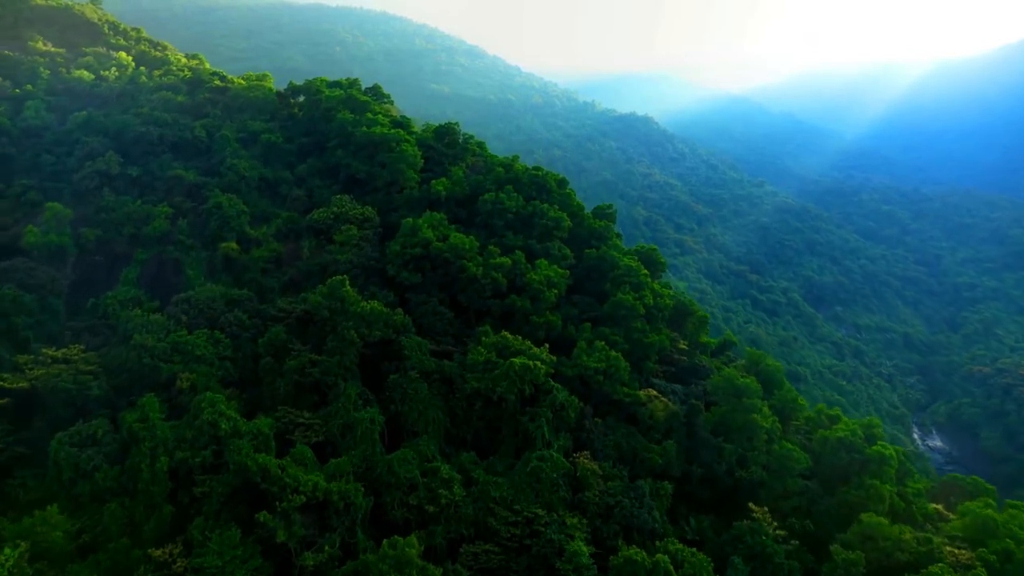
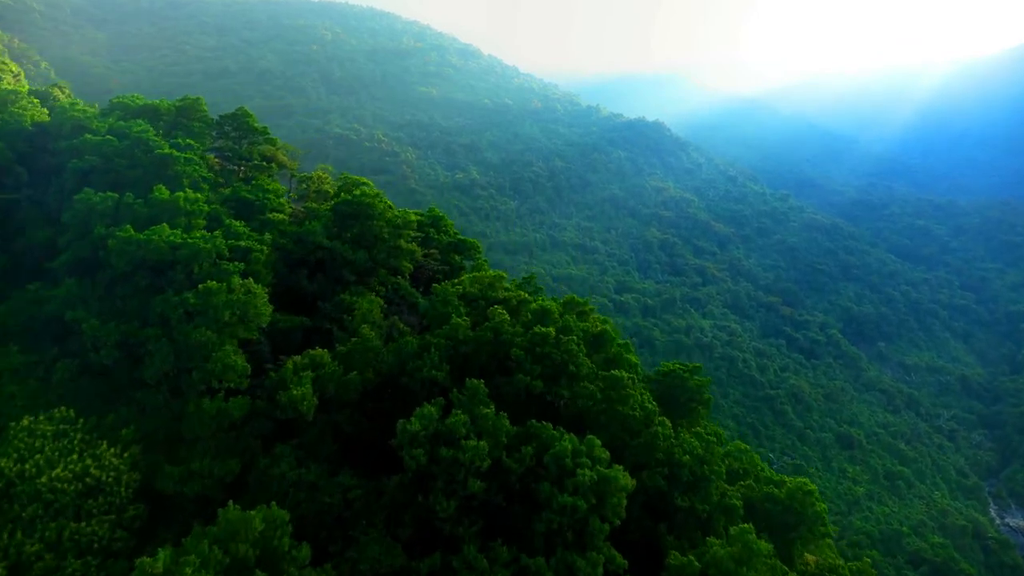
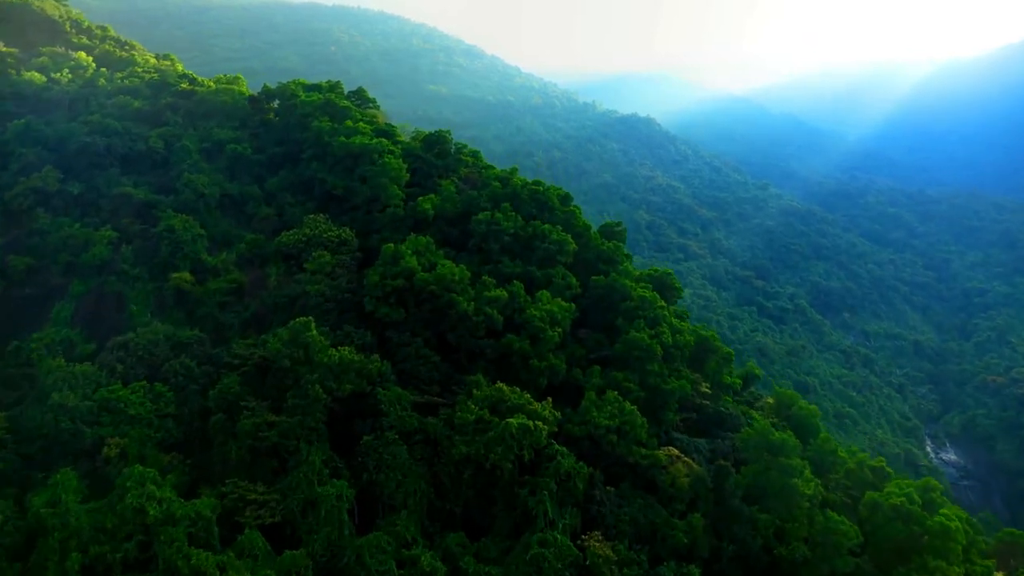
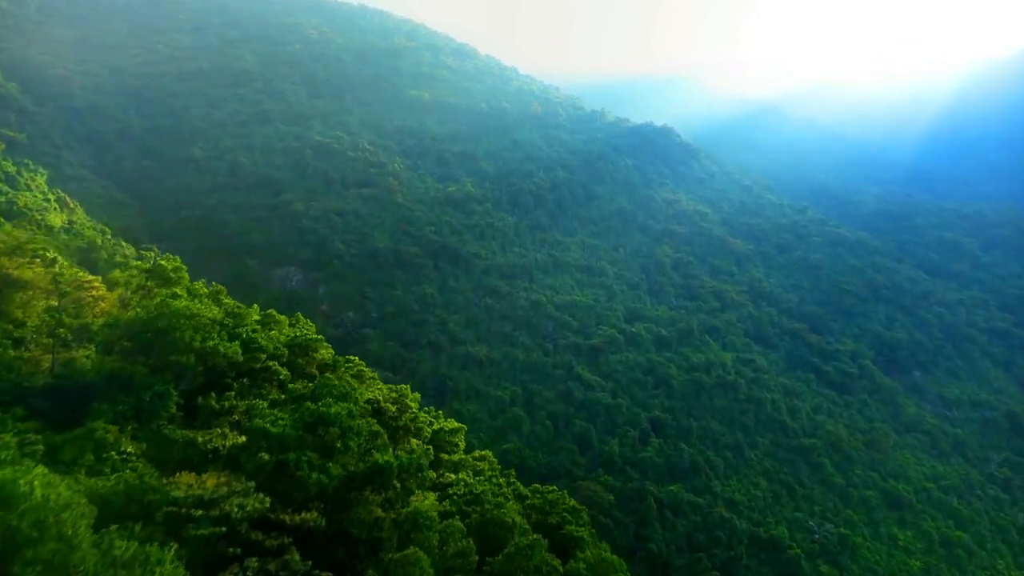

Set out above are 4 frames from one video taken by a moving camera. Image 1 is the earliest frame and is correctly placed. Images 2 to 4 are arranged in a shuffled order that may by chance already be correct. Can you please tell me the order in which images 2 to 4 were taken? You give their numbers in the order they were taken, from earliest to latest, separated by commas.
3, 2, 4
